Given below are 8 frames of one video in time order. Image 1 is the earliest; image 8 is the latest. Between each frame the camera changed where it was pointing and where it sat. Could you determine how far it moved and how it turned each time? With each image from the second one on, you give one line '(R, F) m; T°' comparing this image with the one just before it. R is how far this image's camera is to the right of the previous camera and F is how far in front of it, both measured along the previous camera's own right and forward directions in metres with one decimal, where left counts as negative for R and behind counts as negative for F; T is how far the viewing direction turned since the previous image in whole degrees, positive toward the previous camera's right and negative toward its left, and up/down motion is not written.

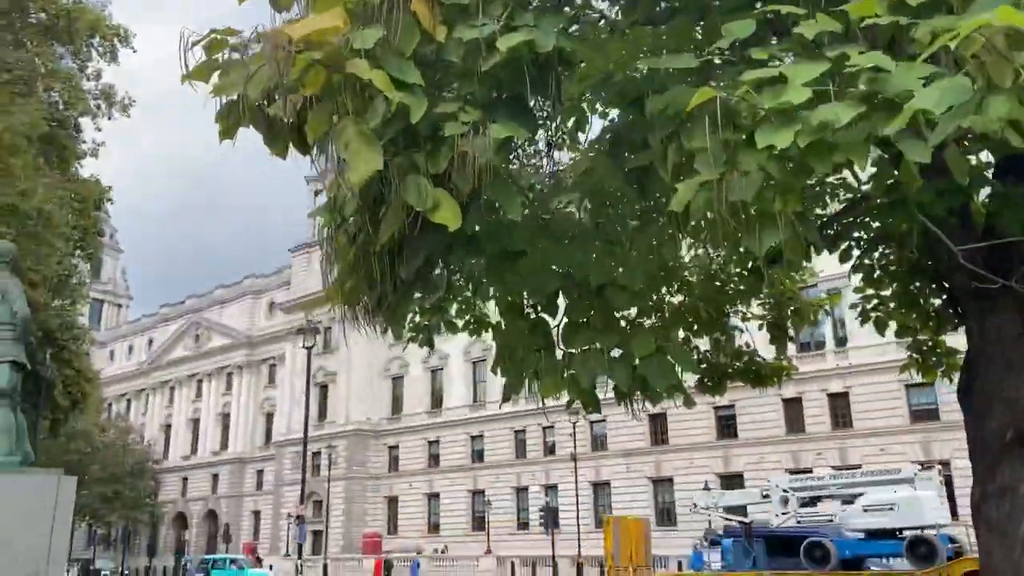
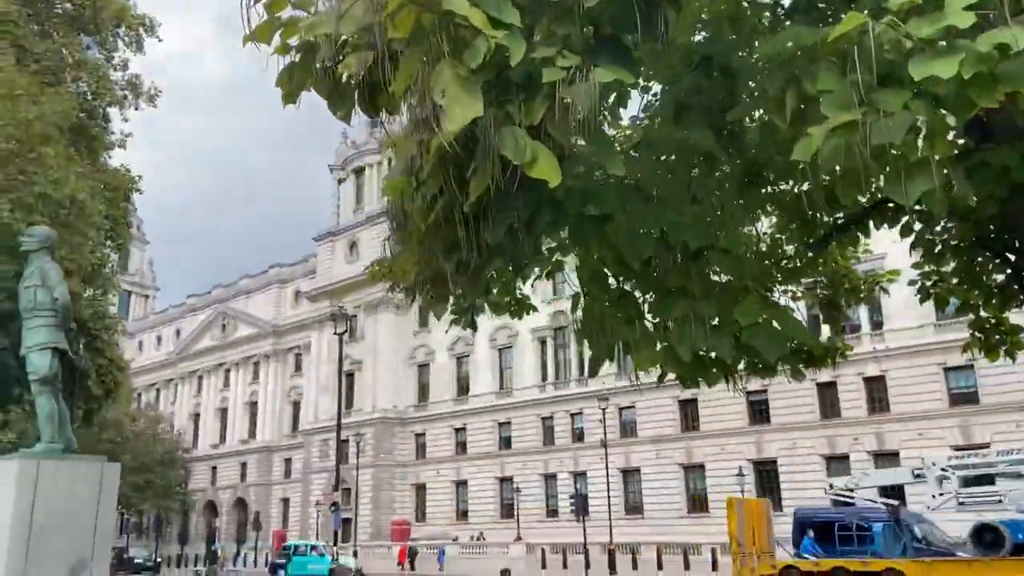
(-0.3, +0.2) m; -1°
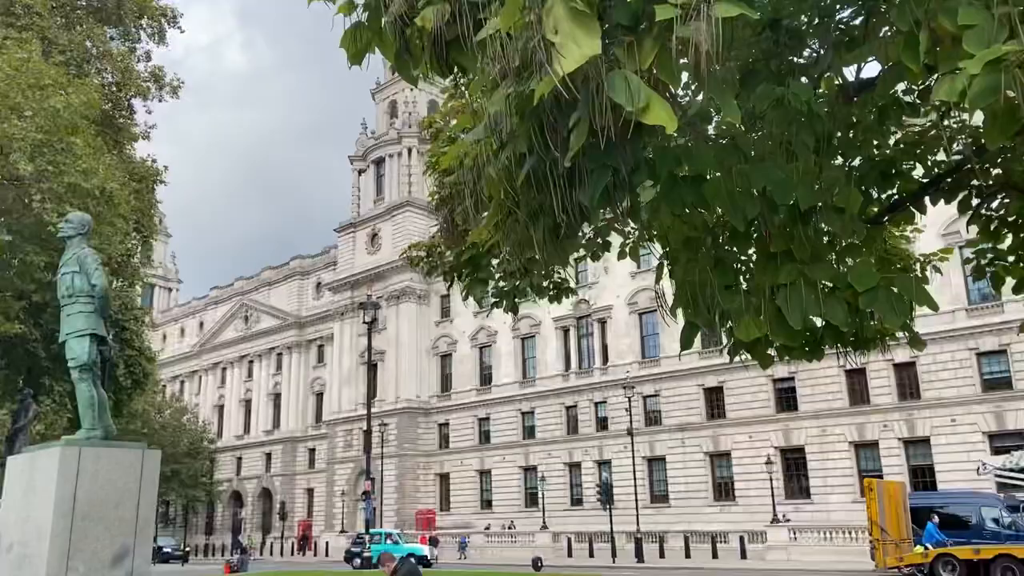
(-0.3, +0.2) m; -1°
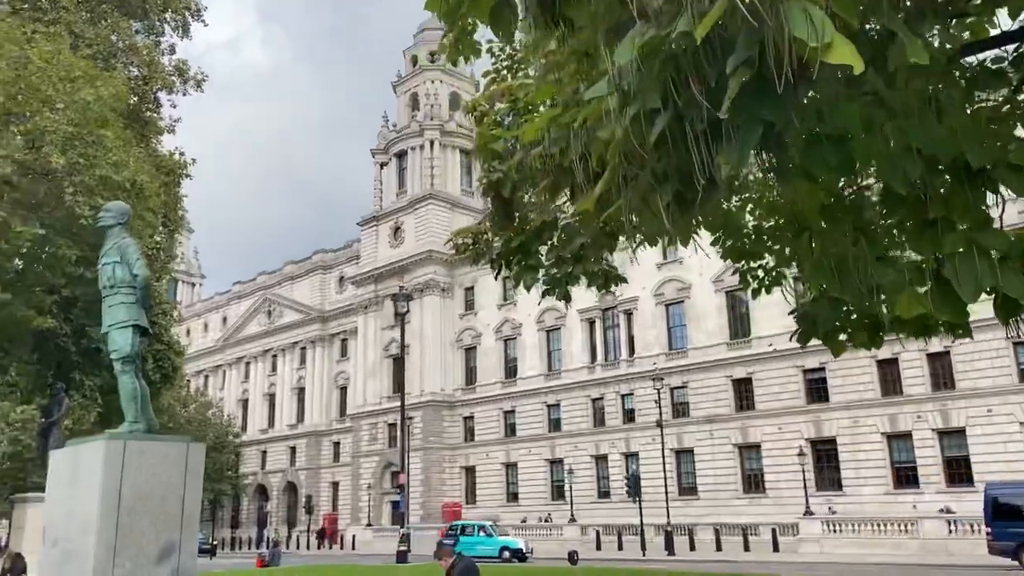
(-0.4, +0.3) m; -1°
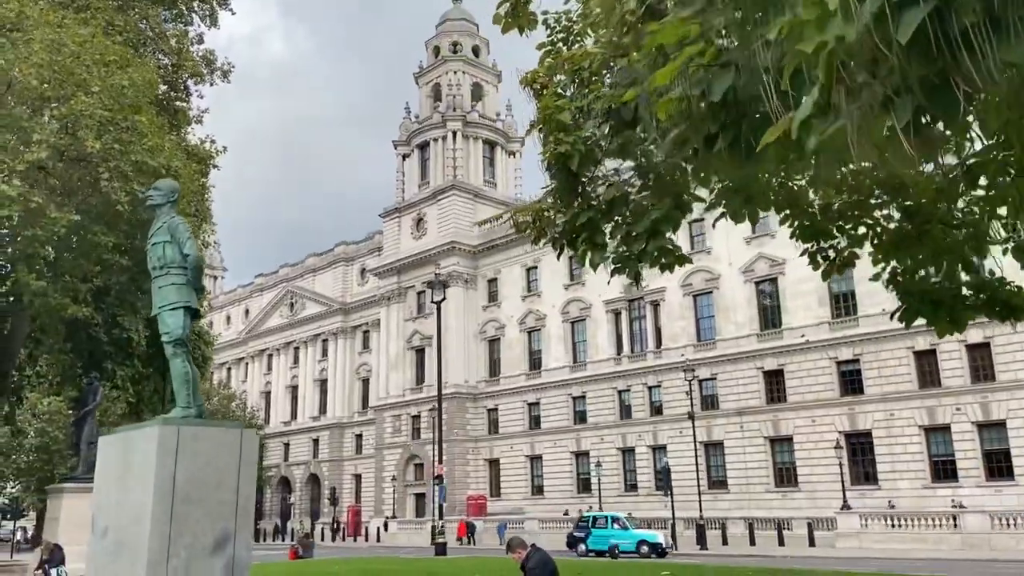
(-0.5, +0.4) m; -1°
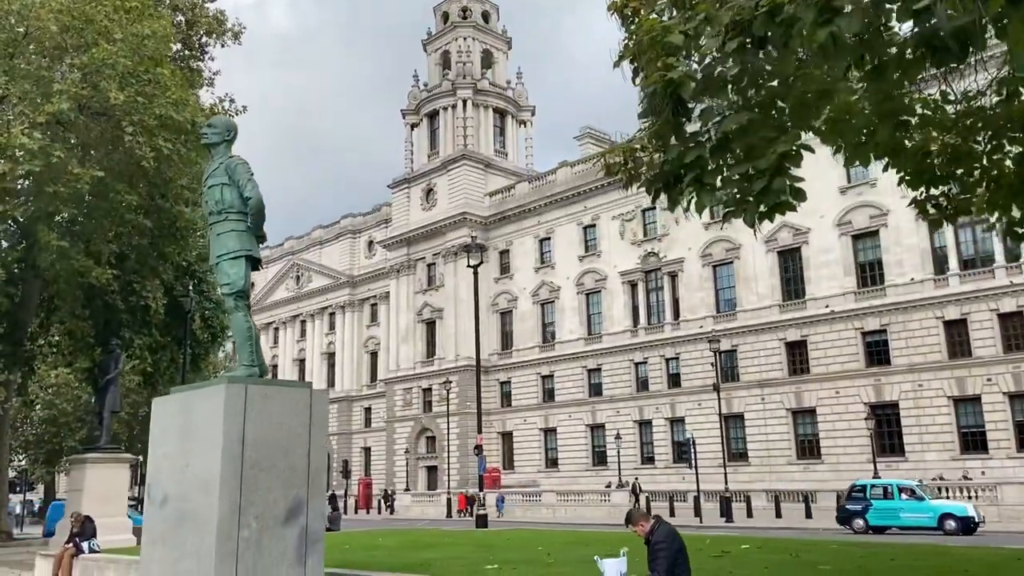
(-0.9, +0.8) m; 0°
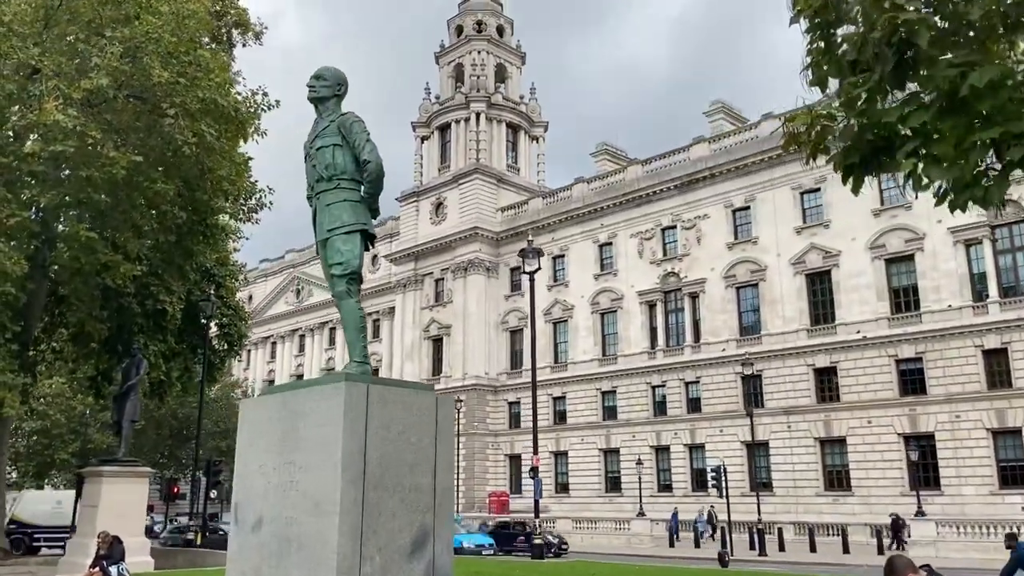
(-1.4, +1.3) m; +1°
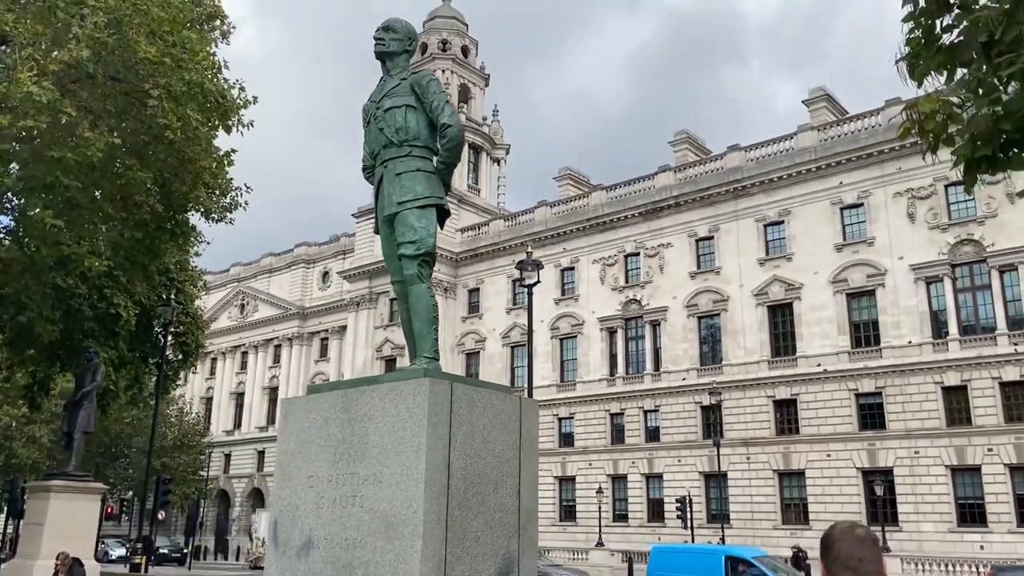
(-1.1, +0.9) m; +4°
